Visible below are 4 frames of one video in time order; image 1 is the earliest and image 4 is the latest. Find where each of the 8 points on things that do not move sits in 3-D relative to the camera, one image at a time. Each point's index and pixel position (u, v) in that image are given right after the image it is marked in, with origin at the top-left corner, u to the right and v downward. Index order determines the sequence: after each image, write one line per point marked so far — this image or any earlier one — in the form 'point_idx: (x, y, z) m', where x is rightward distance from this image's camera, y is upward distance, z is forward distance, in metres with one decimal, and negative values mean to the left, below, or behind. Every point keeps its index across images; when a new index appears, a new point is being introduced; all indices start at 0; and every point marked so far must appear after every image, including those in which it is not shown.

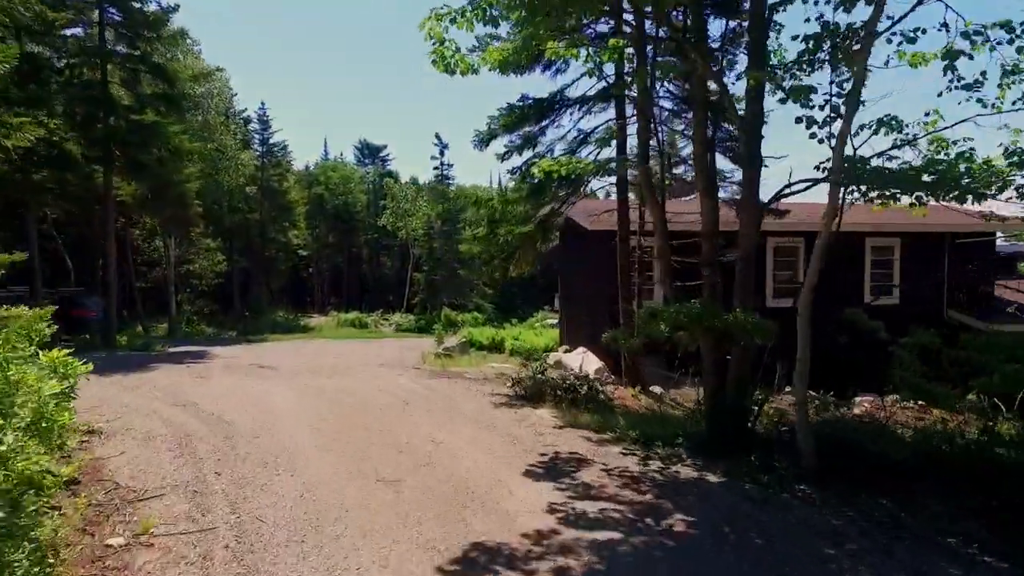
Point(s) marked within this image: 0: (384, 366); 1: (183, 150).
0: (-2.7, -1.6, +13.2) m
1: (-8.8, +3.7, +16.7) m
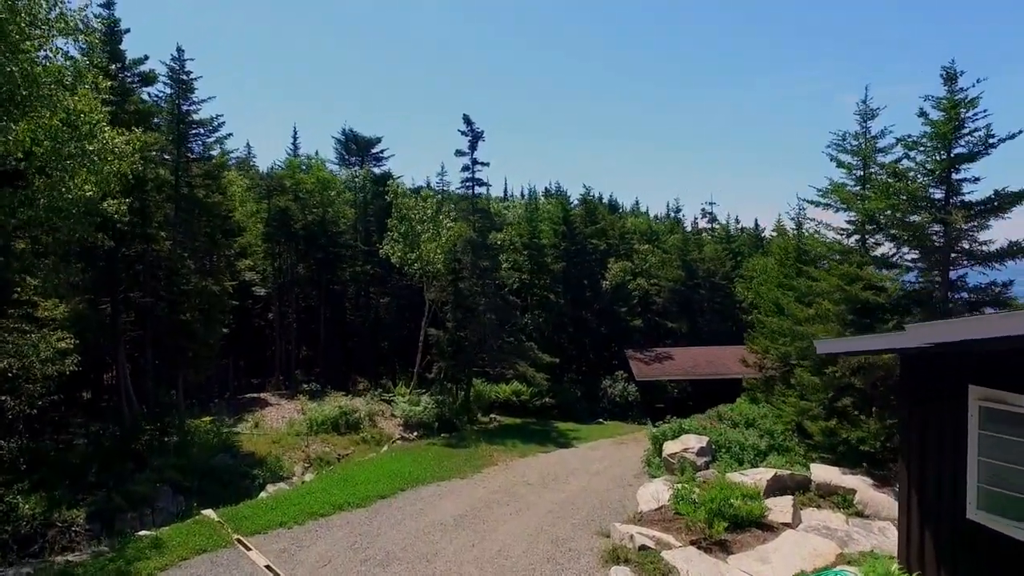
0: (+1.2, -4.0, -0.8) m
1: (-5.0, +1.3, +2.6) m
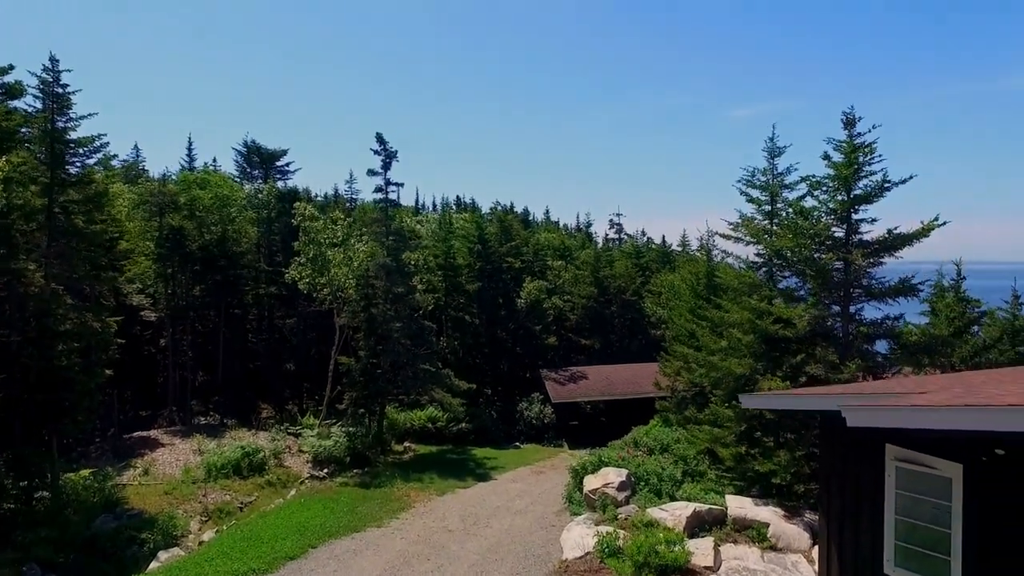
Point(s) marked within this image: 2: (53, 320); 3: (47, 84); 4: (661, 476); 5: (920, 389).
0: (+1.6, -4.8, -1.1) m
1: (-5.1, +0.4, +1.3) m
2: (-11.7, -0.7, +16.2) m
3: (-12.3, +5.4, +16.7) m
4: (+4.4, -5.5, +18.6) m
5: (+5.1, -1.3, +8.0) m
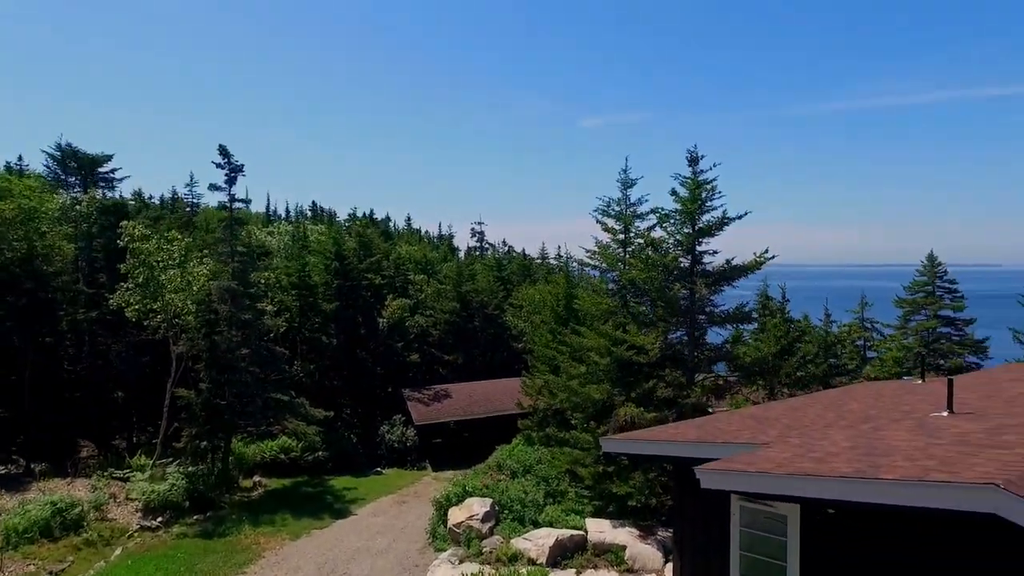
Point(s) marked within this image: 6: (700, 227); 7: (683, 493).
0: (+1.9, -5.5, -1.2) m
1: (-5.2, -0.3, -0.1) m
2: (-14.9, -1.6, +12.9) m
3: (-15.6, +4.5, +13.3) m
4: (+0.4, -6.3, +18.7) m
5: (+3.3, -2.0, +8.5) m
6: (+5.2, +1.7, +17.7) m
7: (+2.7, -3.1, +10.2) m
